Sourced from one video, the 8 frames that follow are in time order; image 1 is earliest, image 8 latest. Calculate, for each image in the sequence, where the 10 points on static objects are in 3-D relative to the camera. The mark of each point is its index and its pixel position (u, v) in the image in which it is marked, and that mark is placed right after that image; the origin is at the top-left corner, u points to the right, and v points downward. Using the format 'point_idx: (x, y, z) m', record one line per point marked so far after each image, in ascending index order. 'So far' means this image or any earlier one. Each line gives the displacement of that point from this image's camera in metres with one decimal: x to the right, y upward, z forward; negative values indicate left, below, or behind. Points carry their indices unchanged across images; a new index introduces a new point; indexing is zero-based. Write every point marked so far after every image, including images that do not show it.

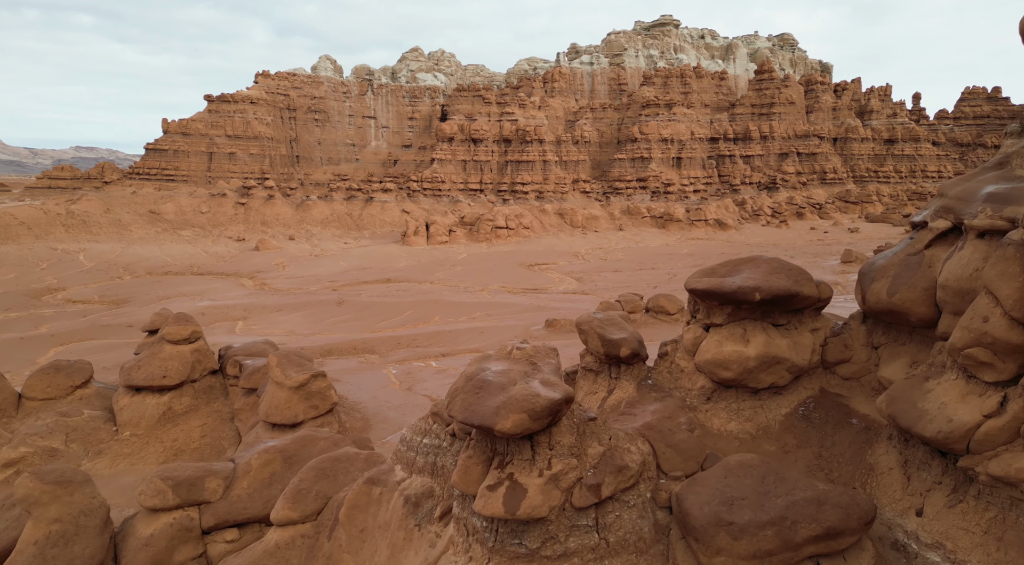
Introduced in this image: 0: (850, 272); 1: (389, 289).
0: (+8.1, +0.2, +16.2) m
1: (-2.7, -0.2, +14.9) m
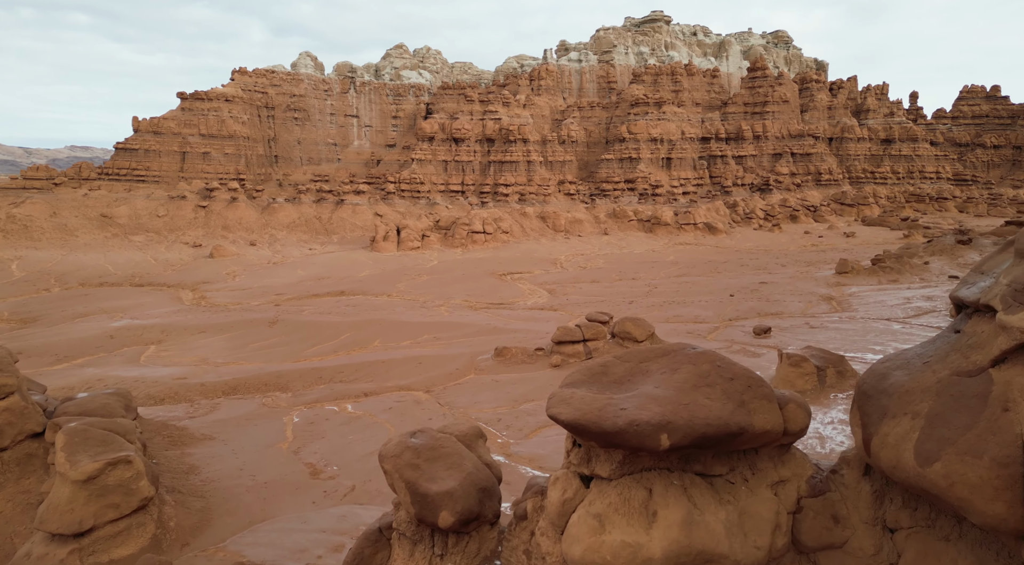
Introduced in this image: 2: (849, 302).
0: (+7.3, -0.1, +14.8) m
1: (-3.5, -0.4, +13.5) m
2: (+6.5, -0.4, +13.1) m
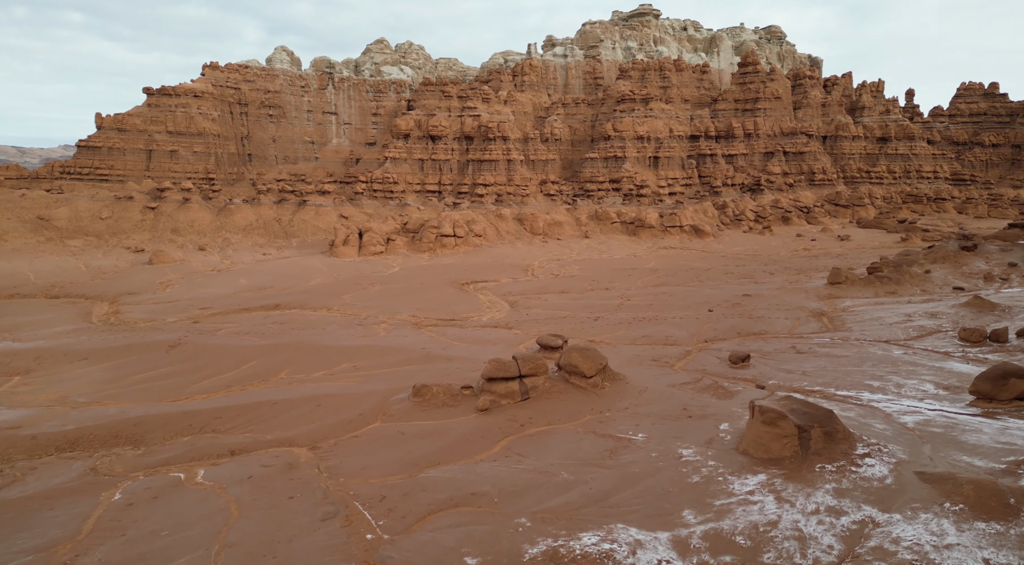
0: (+6.4, -0.3, +13.3) m
1: (-4.4, -0.7, +11.9) m
2: (+5.7, -0.7, +11.5) m
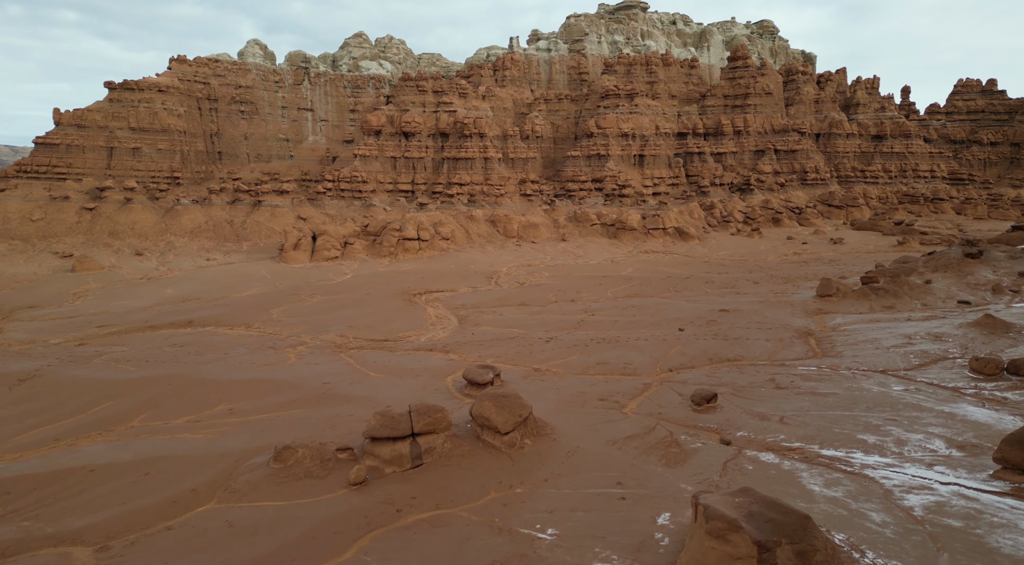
0: (+5.5, -0.6, +11.7) m
1: (-5.3, -0.9, +10.3) m
2: (+4.7, -0.9, +9.9) m
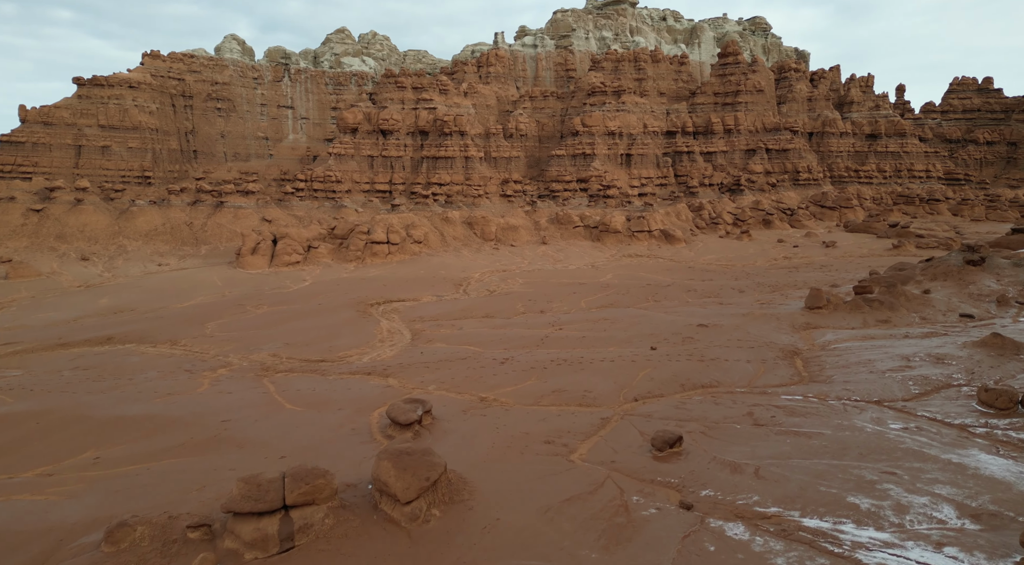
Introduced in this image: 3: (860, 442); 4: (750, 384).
0: (+4.8, -0.7, +10.6) m
1: (-6.0, -1.1, +9.1) m
2: (+4.0, -1.1, +8.8) m
3: (+3.1, -1.4, +6.0) m
4: (+2.9, -1.2, +8.3) m
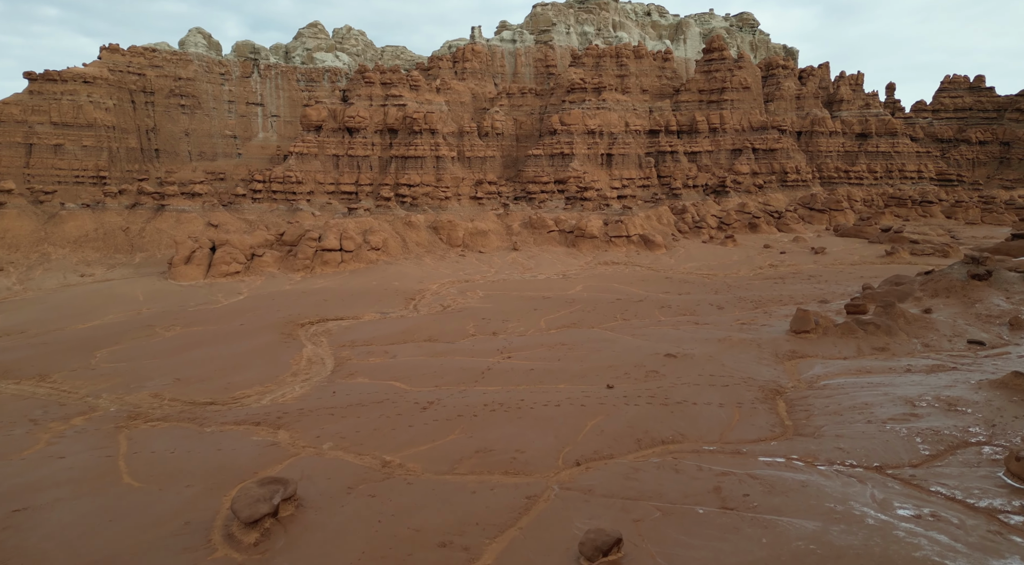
0: (+3.9, -1.0, +9.1) m
1: (-6.8, -1.4, +7.4) m
2: (+3.2, -1.4, +7.3) m
3: (+2.3, -1.7, +4.5) m
4: (+2.1, -1.6, +6.7) m
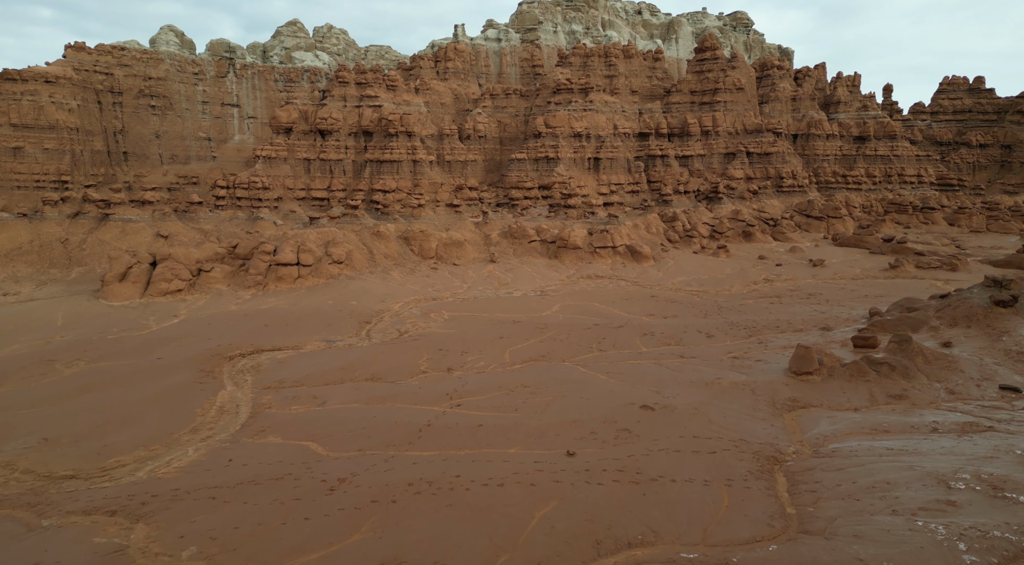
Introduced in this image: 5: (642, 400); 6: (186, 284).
0: (+3.3, -1.5, +7.6) m
1: (-7.5, -1.9, +5.8) m
2: (+2.6, -1.8, +5.8) m
3: (+1.7, -2.1, +2.9) m
4: (+1.5, -2.0, +5.2) m
5: (+1.5, -1.4, +8.0) m
6: (-7.5, 0.0, +15.6) m
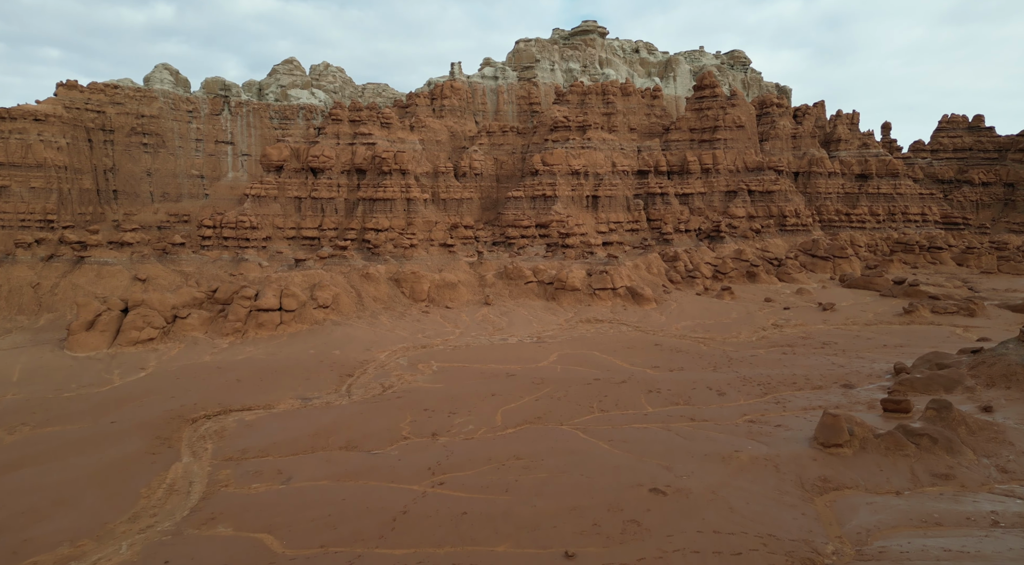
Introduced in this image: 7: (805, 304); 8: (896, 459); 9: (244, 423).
0: (+3.2, -2.1, +6.6) m
1: (-7.6, -2.4, +4.8) m
2: (+2.5, -2.3, +4.8) m
3: (+1.6, -2.5, +1.9) m
4: (+1.4, -2.5, +4.2) m
5: (+1.4, -2.0, +7.0) m
6: (-7.7, -1.1, +14.6) m
7: (+8.7, -0.6, +20.0) m
8: (+4.2, -1.9, +7.3) m
9: (-3.8, -2.0, +9.6) m
